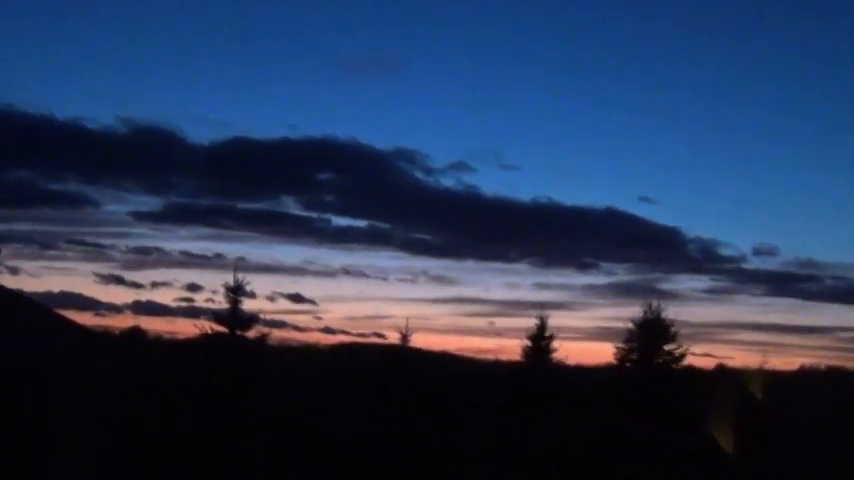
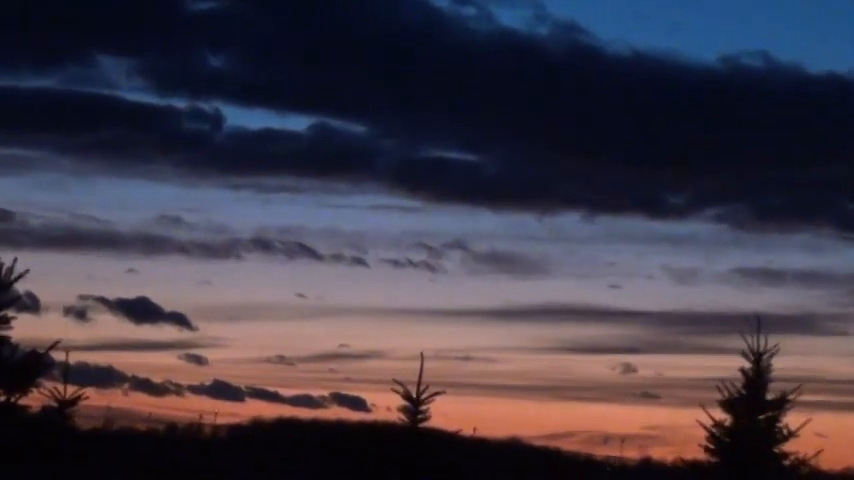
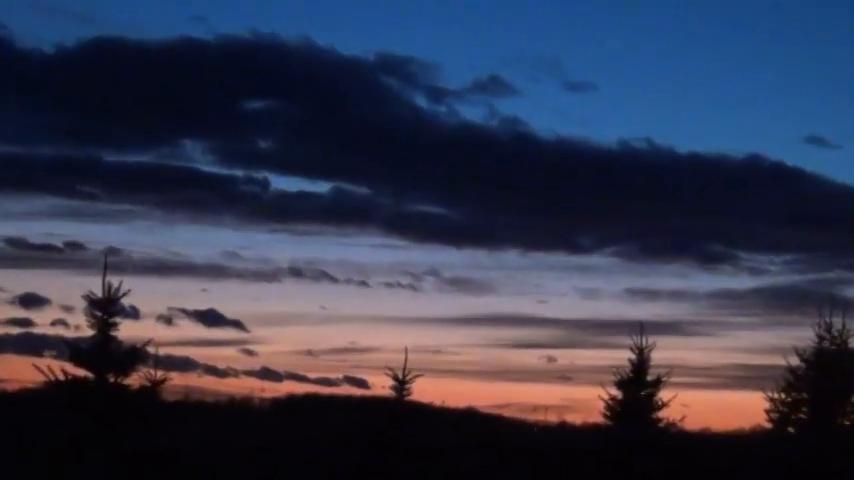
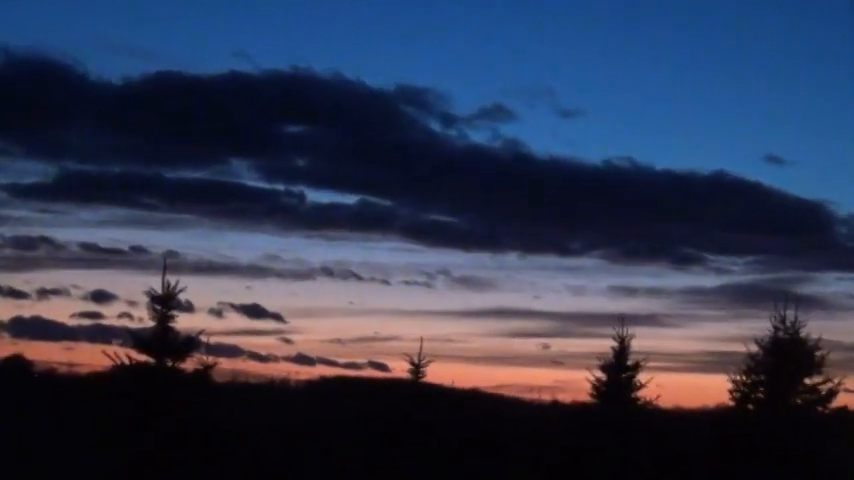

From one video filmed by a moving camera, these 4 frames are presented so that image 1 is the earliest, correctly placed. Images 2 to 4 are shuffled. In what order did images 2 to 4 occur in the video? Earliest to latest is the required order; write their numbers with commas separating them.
4, 3, 2
